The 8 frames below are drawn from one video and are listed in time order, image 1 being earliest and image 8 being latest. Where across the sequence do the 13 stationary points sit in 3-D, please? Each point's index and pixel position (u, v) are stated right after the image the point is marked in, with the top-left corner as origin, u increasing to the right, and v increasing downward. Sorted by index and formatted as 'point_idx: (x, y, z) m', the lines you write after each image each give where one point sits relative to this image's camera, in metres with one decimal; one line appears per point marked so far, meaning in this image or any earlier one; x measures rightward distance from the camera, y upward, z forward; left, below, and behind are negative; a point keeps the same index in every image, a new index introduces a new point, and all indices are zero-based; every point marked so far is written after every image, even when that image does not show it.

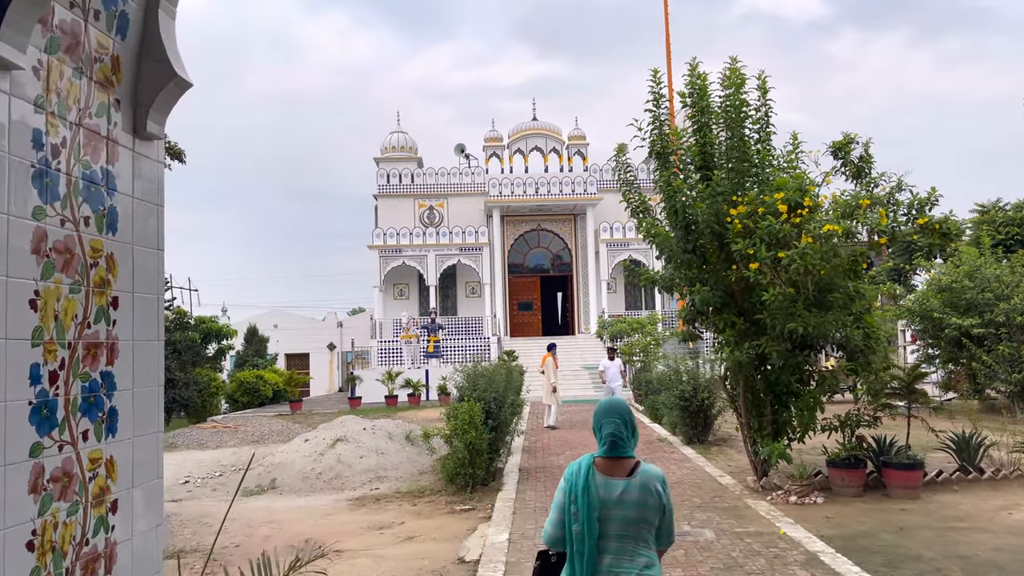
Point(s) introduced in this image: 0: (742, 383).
0: (+2.3, -1.0, +8.0) m
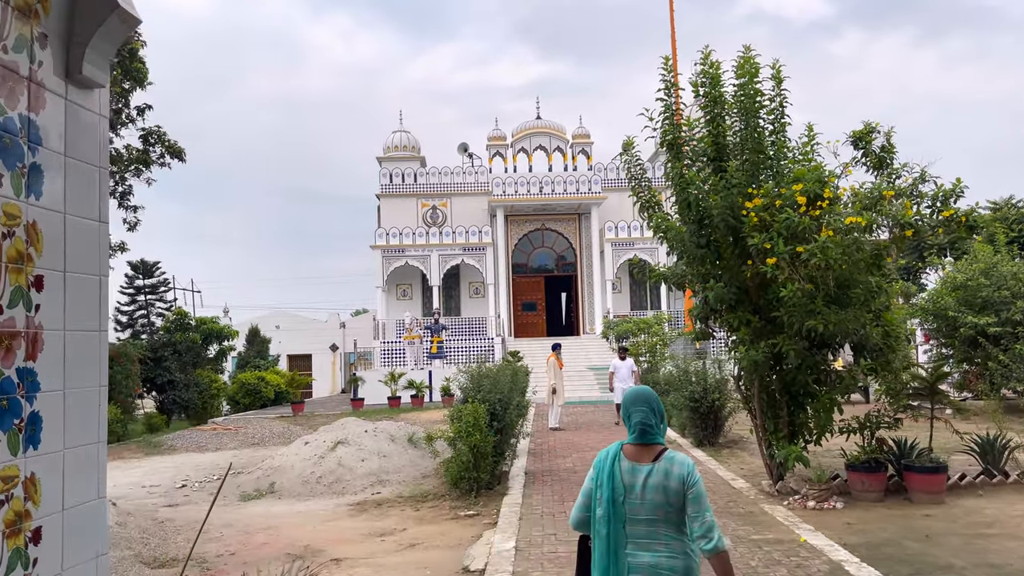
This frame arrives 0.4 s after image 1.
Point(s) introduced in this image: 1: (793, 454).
0: (+2.4, -0.9, +7.7) m
1: (+2.6, -1.5, +7.3) m
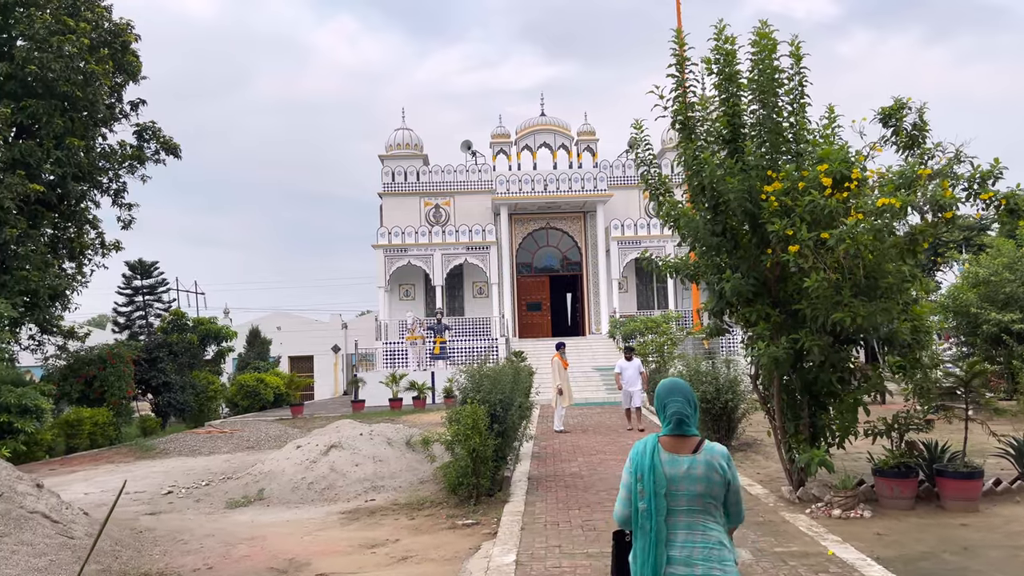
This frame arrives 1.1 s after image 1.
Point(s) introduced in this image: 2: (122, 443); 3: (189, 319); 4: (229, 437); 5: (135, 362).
0: (+2.4, -0.9, +7.2) m
1: (+2.6, -1.5, +6.8) m
2: (-7.9, -3.1, +16.0) m
3: (-8.2, -0.8, +20.0) m
4: (-5.5, -2.9, +15.4) m
5: (-8.9, -1.7, +18.3) m
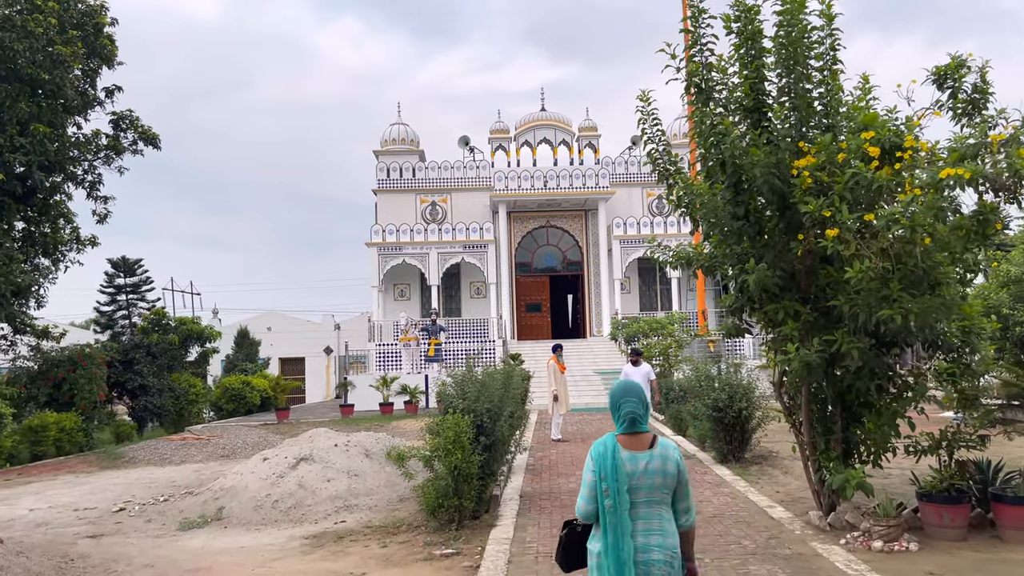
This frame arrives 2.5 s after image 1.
0: (+2.3, -0.8, +6.2) m
1: (+2.5, -1.4, +5.8) m
2: (-8.0, -3.1, +15.0) m
3: (-8.3, -0.7, +19.0) m
4: (-5.6, -2.9, +14.4) m
5: (-8.9, -1.7, +17.4) m
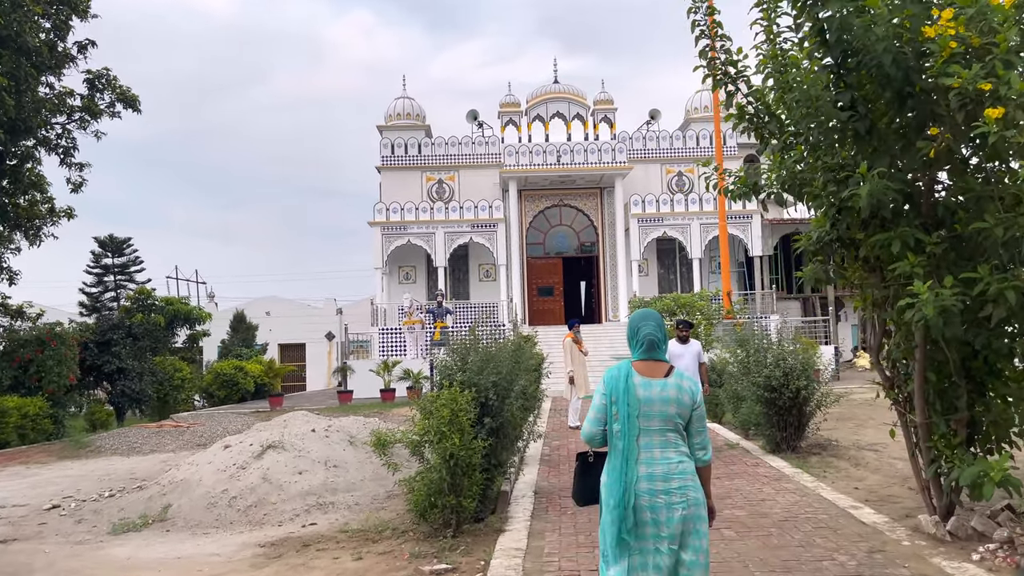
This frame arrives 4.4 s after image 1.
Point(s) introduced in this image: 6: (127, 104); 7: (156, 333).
0: (+2.4, -0.4, +4.6) m
1: (+2.6, -1.0, +4.3) m
2: (-7.8, -2.6, +13.6) m
3: (-8.0, -0.2, +17.6) m
4: (-5.4, -2.4, +13.0) m
5: (-8.7, -1.1, +16.0) m
6: (-8.0, +3.8, +16.3) m
7: (-7.7, -1.0, +17.0) m
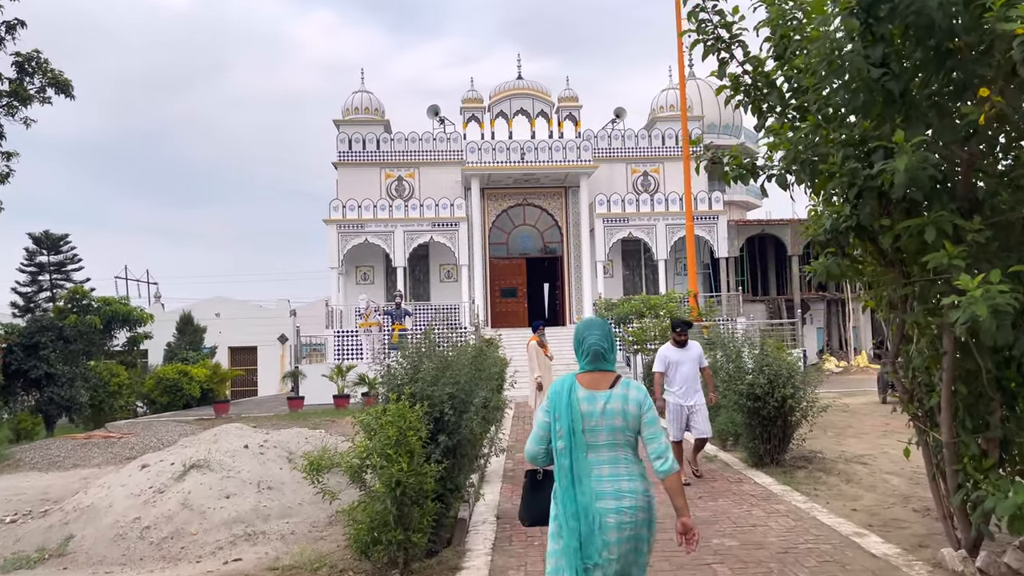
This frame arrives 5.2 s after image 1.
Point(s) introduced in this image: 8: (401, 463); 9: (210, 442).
0: (+2.2, -0.4, +4.0) m
1: (+2.4, -1.0, +3.6) m
2: (-8.4, -2.6, +12.4) m
3: (-8.8, -0.2, +16.4) m
4: (-6.0, -2.4, +11.9) m
5: (-9.5, -1.1, +14.8) m
6: (-8.7, +3.8, +15.2) m
7: (-8.5, -0.9, +15.9) m
8: (-0.6, -0.9, +4.3) m
9: (-2.6, -1.3, +6.7) m
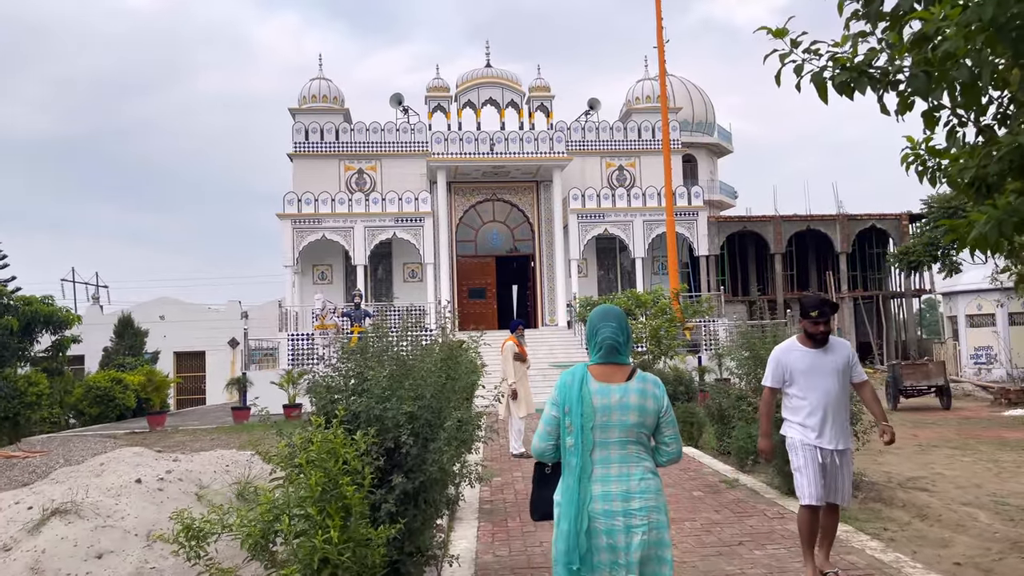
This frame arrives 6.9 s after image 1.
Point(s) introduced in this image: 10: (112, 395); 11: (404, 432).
0: (+2.2, -0.3, +2.5) m
1: (+2.4, -0.9, +2.2) m
2: (-8.8, -2.5, +10.5) m
3: (-9.4, -0.2, +14.5) m
4: (-6.4, -2.3, +10.1) m
5: (-9.9, -1.1, +12.8) m
6: (-9.2, +3.9, +13.3) m
7: (-9.0, -0.9, +14.0) m
8: (-0.6, -0.8, +2.7) m
9: (-2.7, -1.2, +5.1) m
10: (-8.6, -2.3, +17.0) m
11: (-0.4, -0.6, +3.4) m
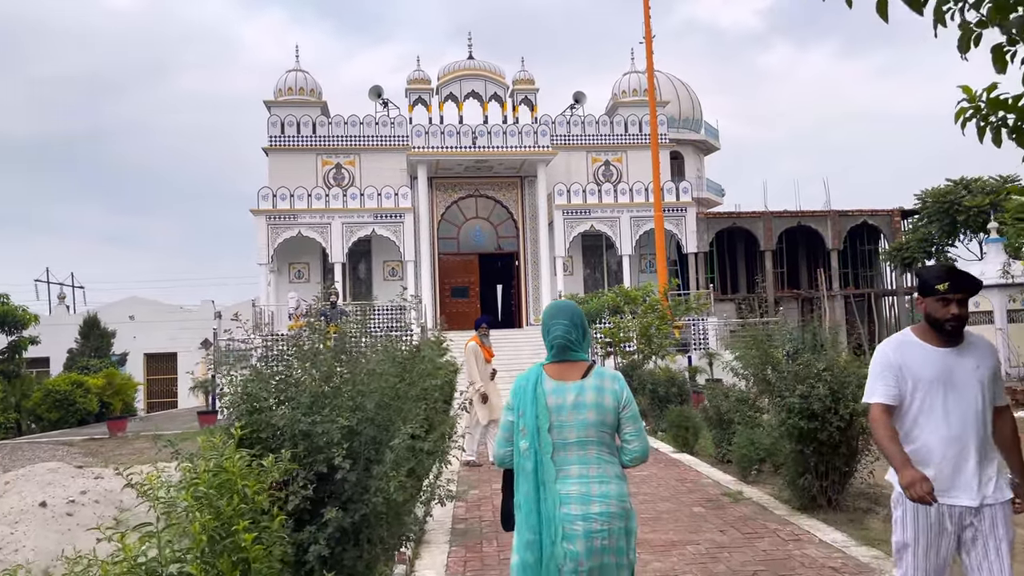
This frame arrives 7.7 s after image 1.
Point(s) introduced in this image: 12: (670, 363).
0: (+2.1, -0.2, +1.8) m
1: (+2.3, -0.8, +1.5) m
2: (-9.0, -2.4, +9.6) m
3: (-9.7, -0.1, +13.6) m
4: (-6.6, -2.2, +9.3) m
5: (-10.2, -1.0, +11.9) m
6: (-9.5, +3.9, +12.4) m
7: (-9.3, -0.8, +13.1) m
8: (-0.7, -0.7, +1.9) m
9: (-2.9, -1.1, +4.3) m
10: (-9.0, -2.3, +16.1) m
11: (-0.6, -0.5, +2.6) m
12: (+2.6, -1.2, +13.0) m
